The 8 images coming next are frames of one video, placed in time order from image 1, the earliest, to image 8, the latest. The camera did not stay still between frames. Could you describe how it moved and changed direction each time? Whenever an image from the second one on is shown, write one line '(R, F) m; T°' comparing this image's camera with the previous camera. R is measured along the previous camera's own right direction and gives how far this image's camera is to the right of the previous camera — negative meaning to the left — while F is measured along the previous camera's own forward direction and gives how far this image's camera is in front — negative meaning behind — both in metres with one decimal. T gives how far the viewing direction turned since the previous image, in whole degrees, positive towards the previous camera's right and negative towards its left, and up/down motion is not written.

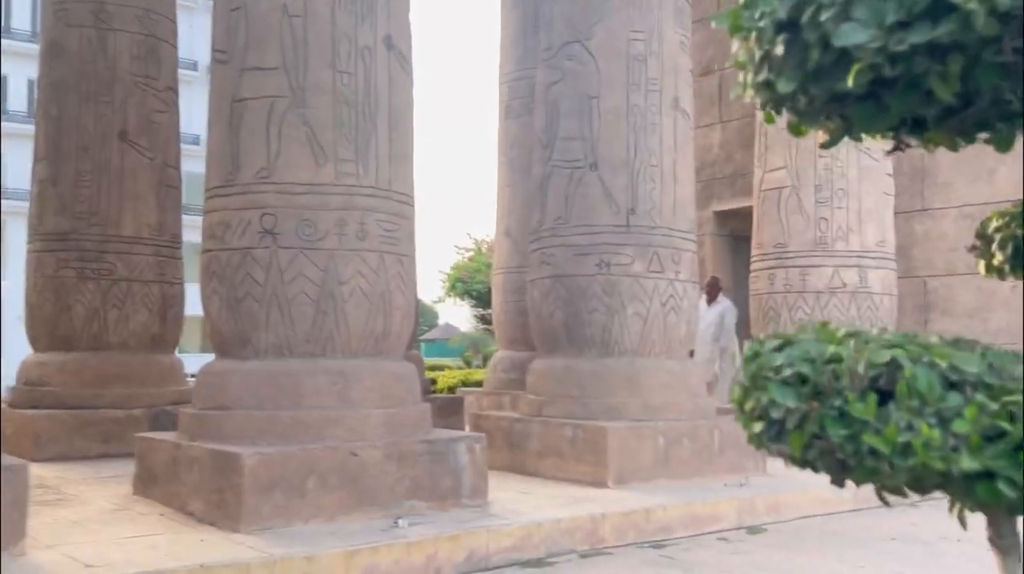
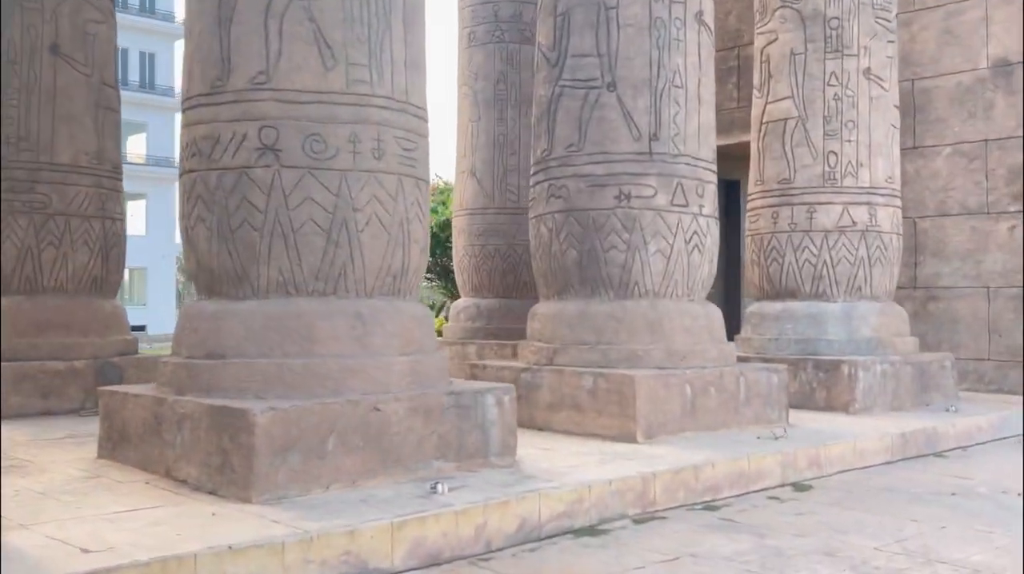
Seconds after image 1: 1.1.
(-0.6, +0.7) m; +5°
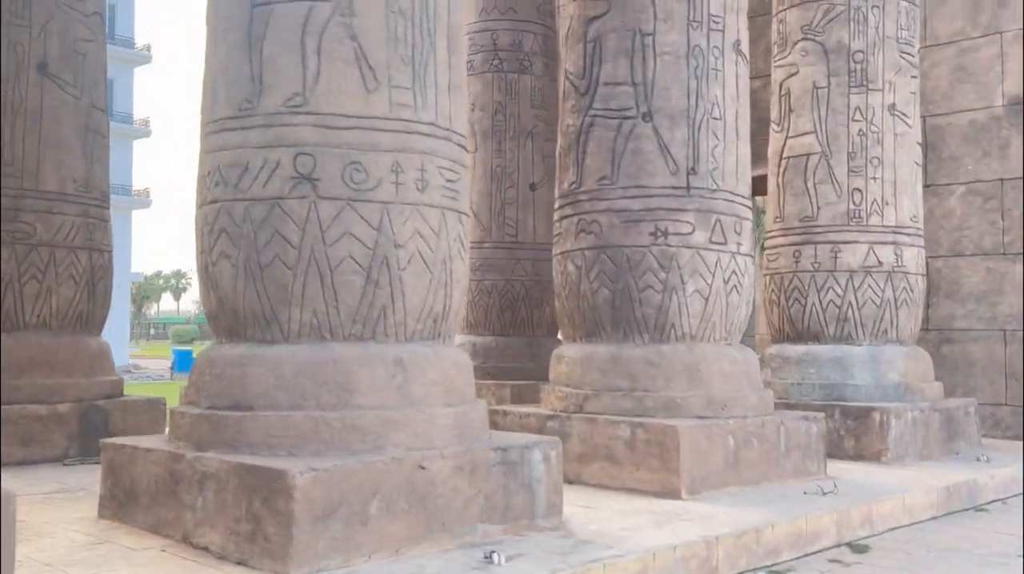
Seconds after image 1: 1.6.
(-0.4, +0.4) m; +3°
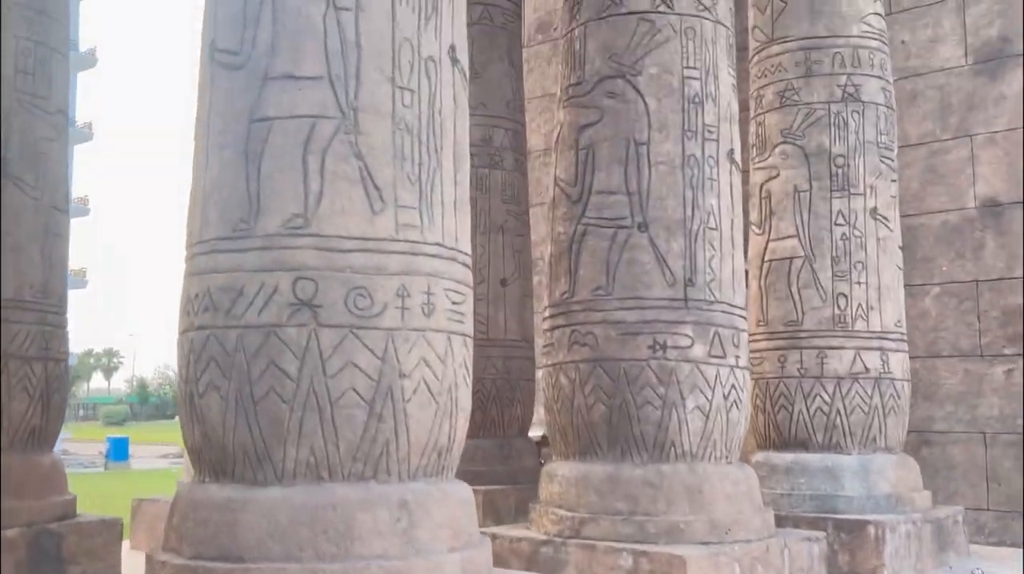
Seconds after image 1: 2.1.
(-0.2, +0.2) m; +3°
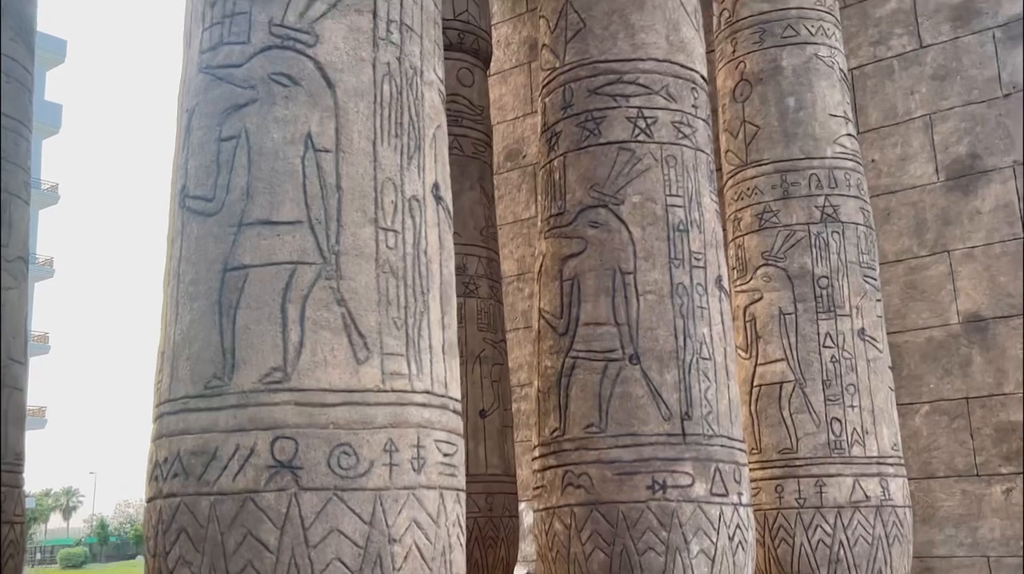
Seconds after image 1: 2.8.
(-0.1, +0.2) m; +2°
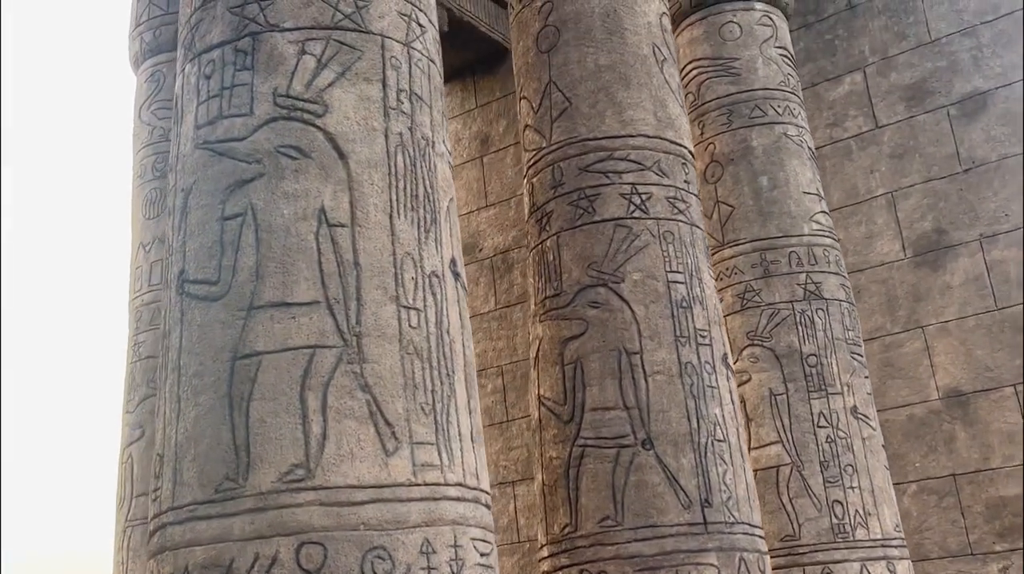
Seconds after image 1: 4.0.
(-0.3, +0.3) m; +4°
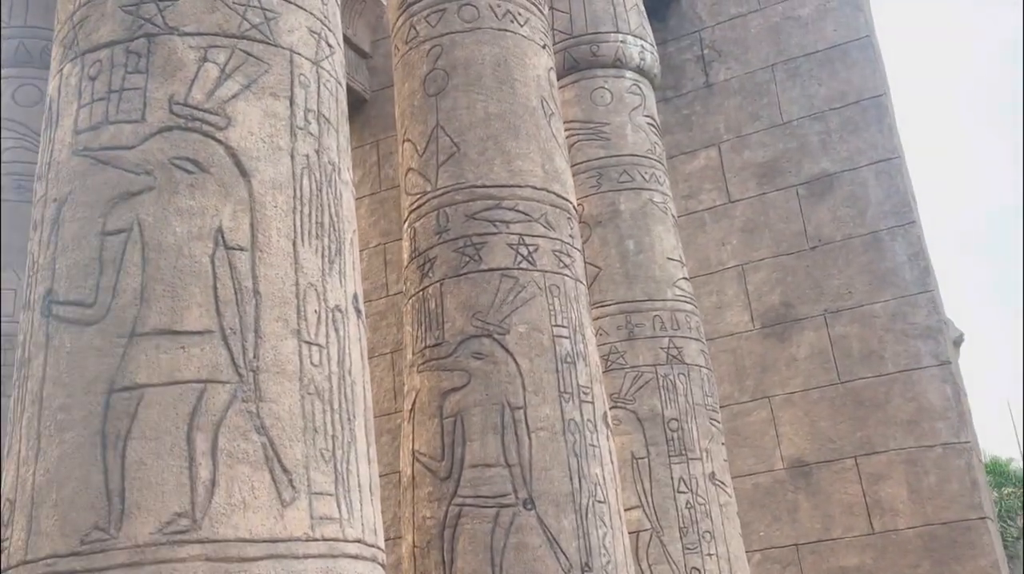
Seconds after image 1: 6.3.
(-0.2, +0.2) m; +10°
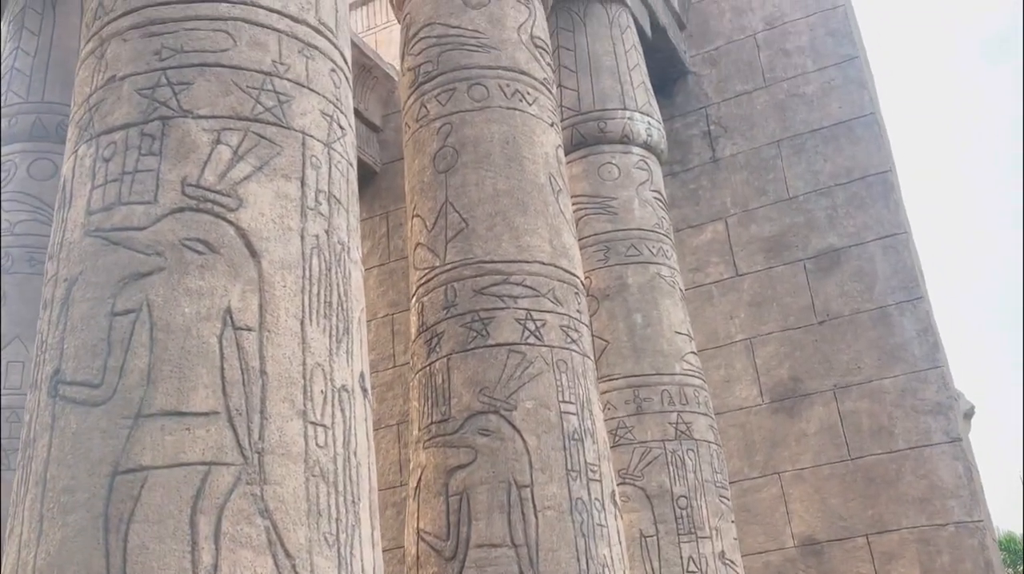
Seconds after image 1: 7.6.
(0.0, 0.0) m; 0°
